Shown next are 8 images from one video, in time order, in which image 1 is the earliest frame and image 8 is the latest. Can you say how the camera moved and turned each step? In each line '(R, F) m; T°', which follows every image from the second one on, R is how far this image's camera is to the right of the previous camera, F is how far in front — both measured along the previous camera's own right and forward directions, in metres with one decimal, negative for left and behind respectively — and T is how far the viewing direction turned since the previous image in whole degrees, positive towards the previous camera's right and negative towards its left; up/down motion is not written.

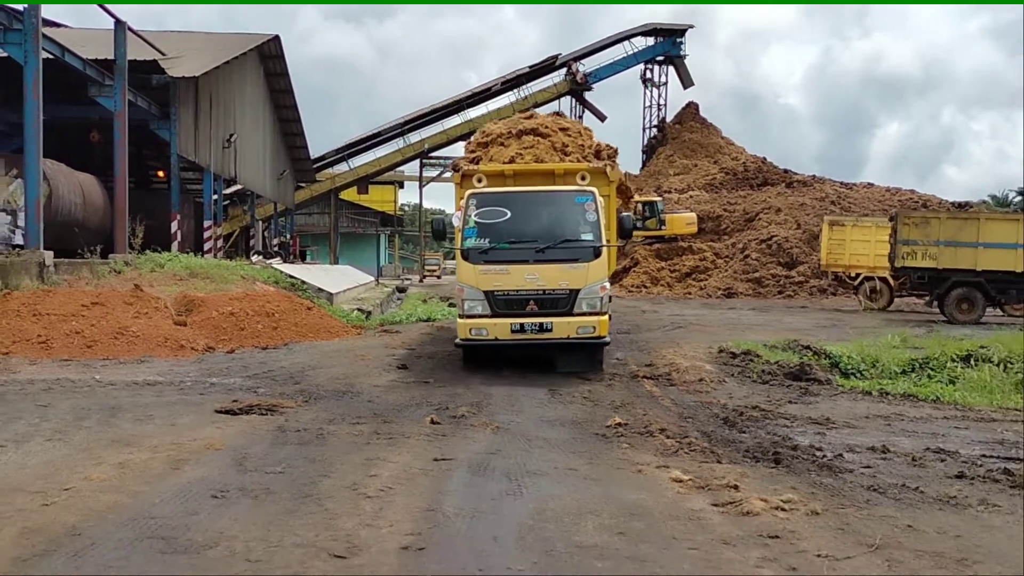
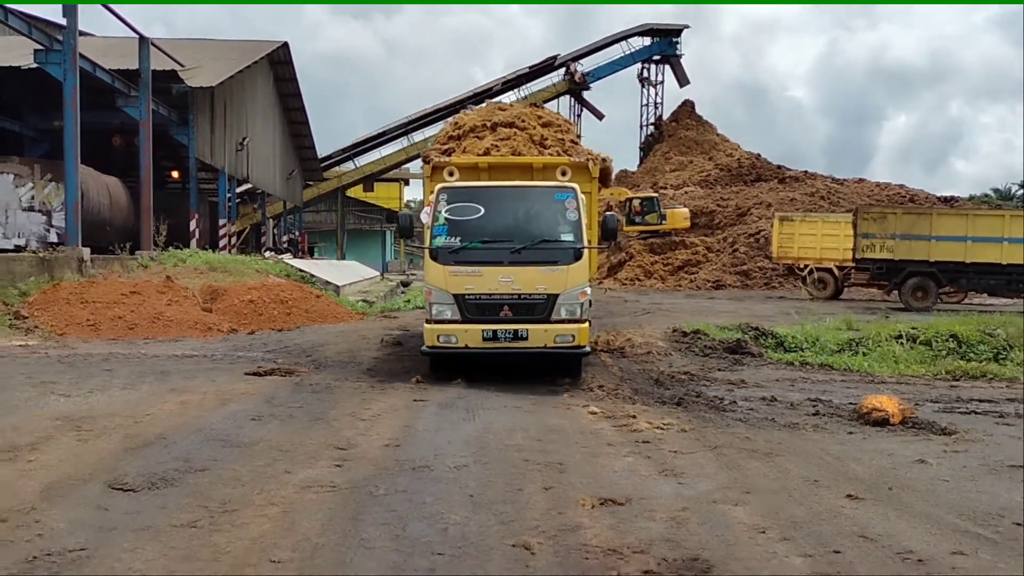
(+0.4, -1.9) m; 0°
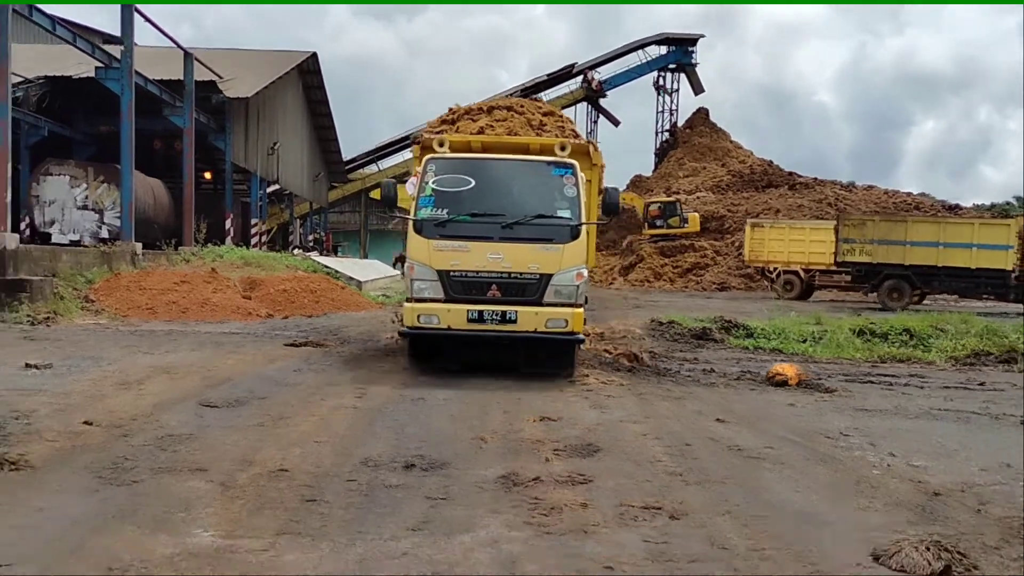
(+0.4, -2.1) m; -1°
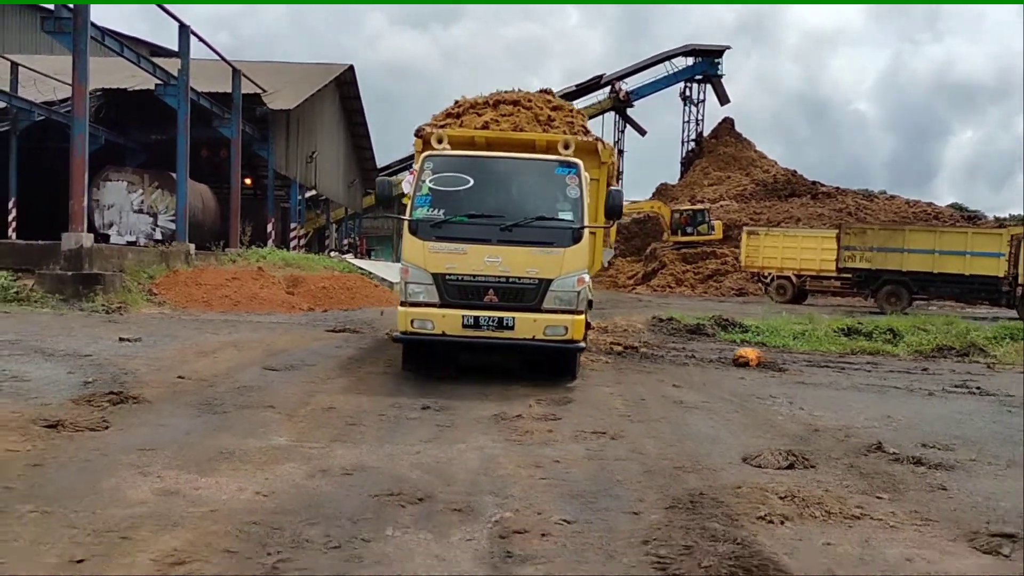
(+0.3, -1.8) m; -2°
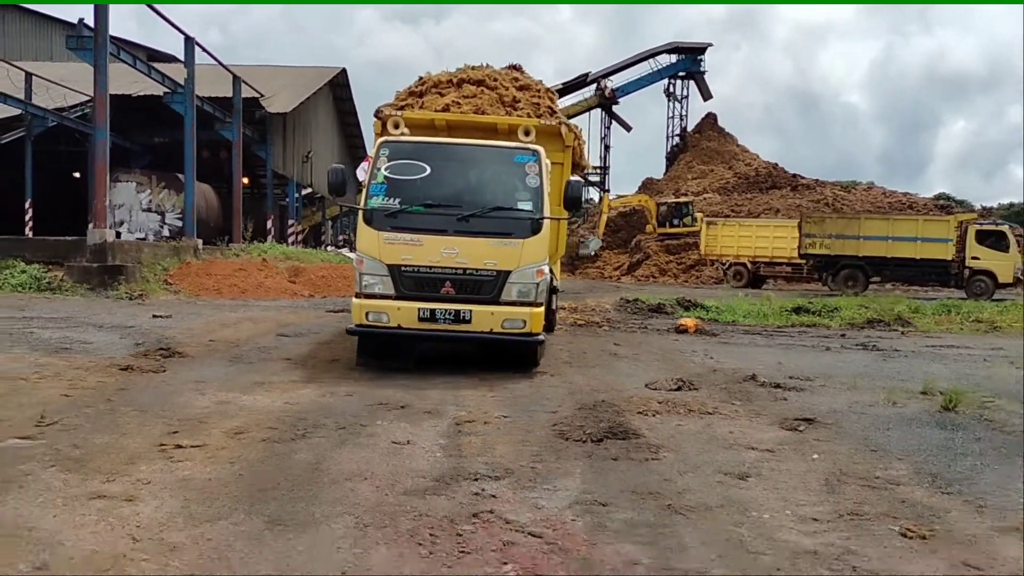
(+0.3, -1.9) m; 0°
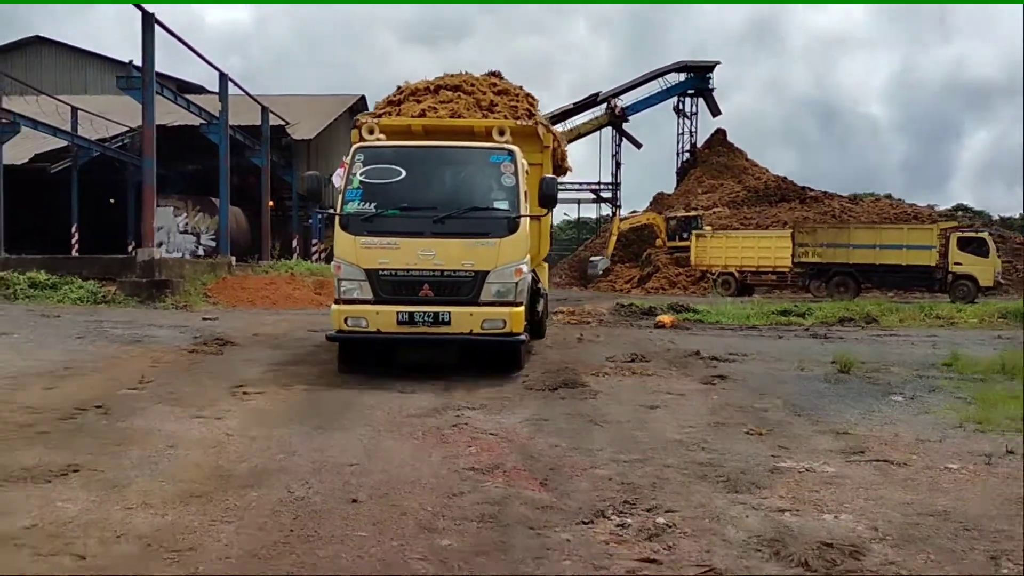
(+0.4, -1.9) m; -1°
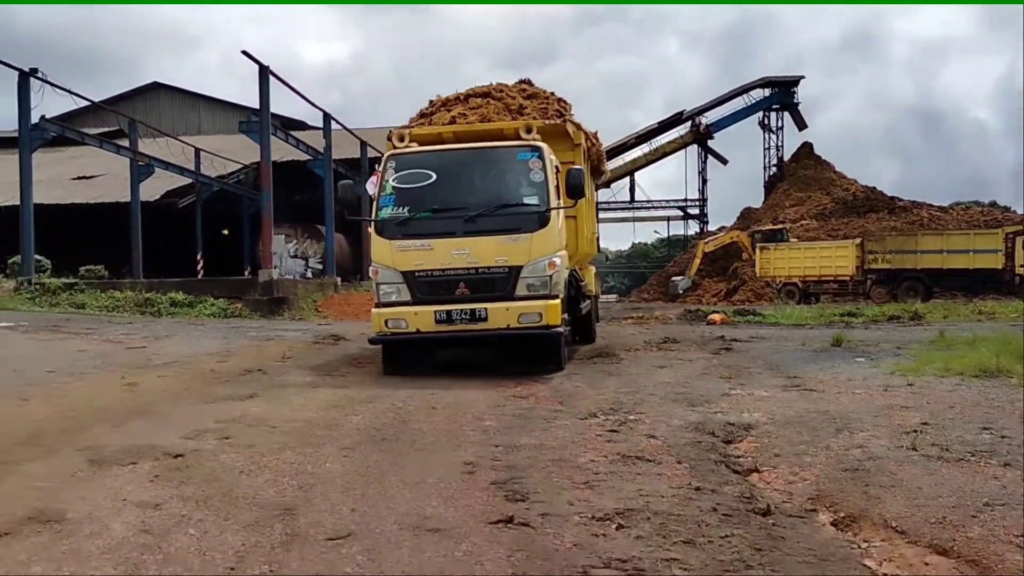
(+0.5, -2.3) m; -6°
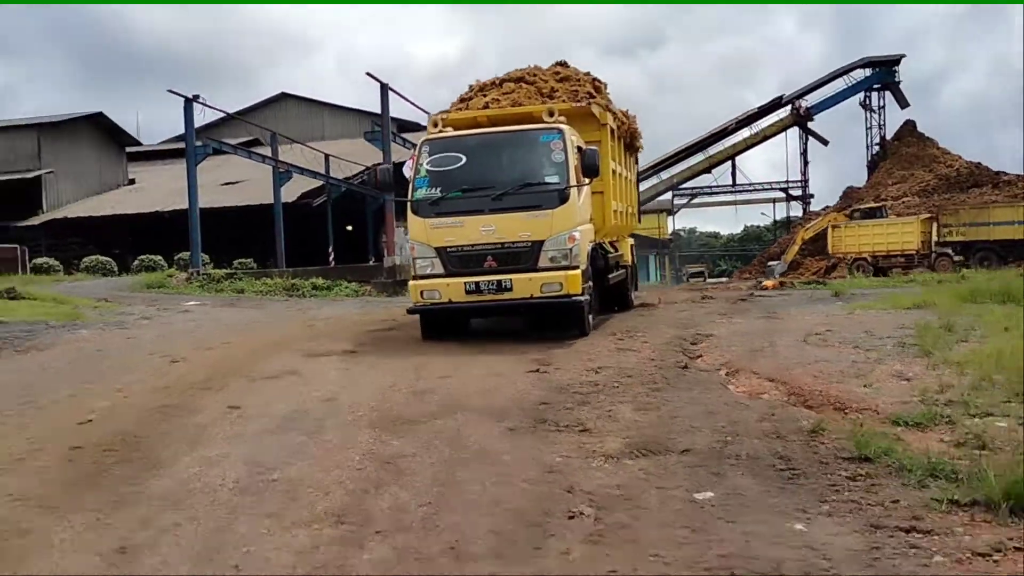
(+0.7, -3.3) m; -7°
